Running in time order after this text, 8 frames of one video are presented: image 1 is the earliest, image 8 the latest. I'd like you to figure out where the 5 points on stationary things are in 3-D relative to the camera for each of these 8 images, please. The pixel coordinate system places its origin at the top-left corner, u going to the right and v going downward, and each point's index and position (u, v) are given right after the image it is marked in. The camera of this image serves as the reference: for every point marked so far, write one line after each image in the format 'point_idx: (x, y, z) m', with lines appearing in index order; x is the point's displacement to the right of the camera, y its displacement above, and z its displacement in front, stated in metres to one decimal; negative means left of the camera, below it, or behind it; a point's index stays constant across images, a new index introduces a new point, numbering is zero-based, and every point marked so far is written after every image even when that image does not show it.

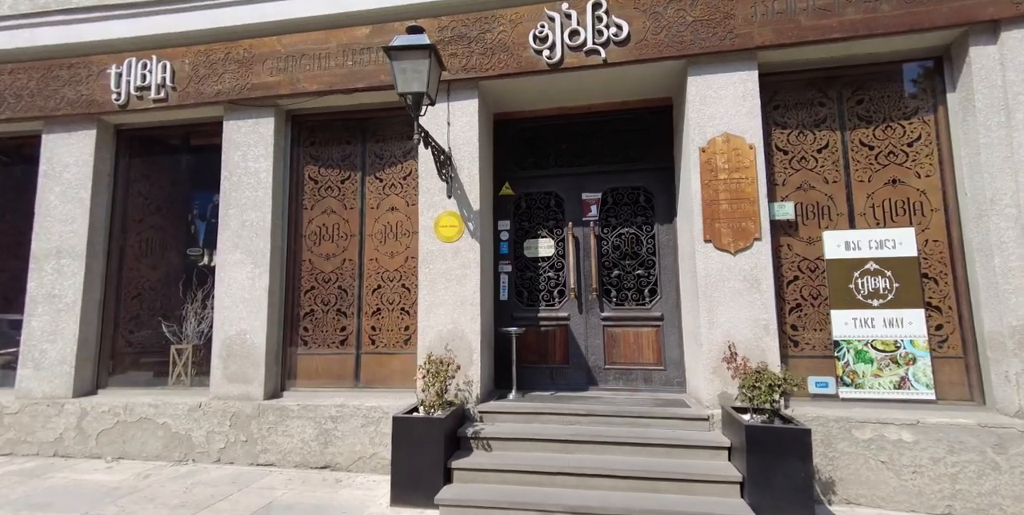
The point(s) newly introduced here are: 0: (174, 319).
0: (-3.8, -0.7, +5.5) m
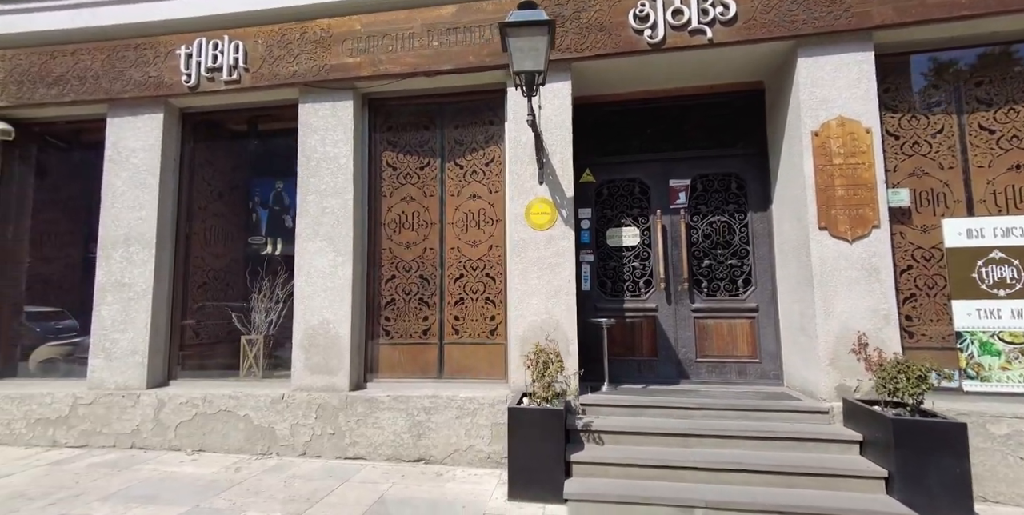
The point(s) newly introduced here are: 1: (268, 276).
0: (-3.0, -0.6, +5.4) m
1: (-2.7, -0.2, +5.3) m
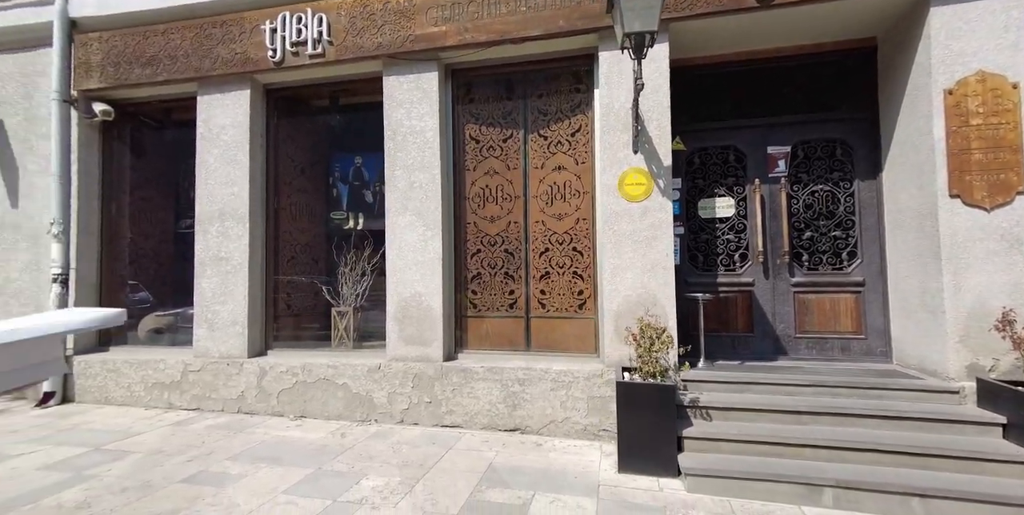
0: (-2.1, -0.3, +5.5) m
1: (-1.8, +0.1, +5.4) m
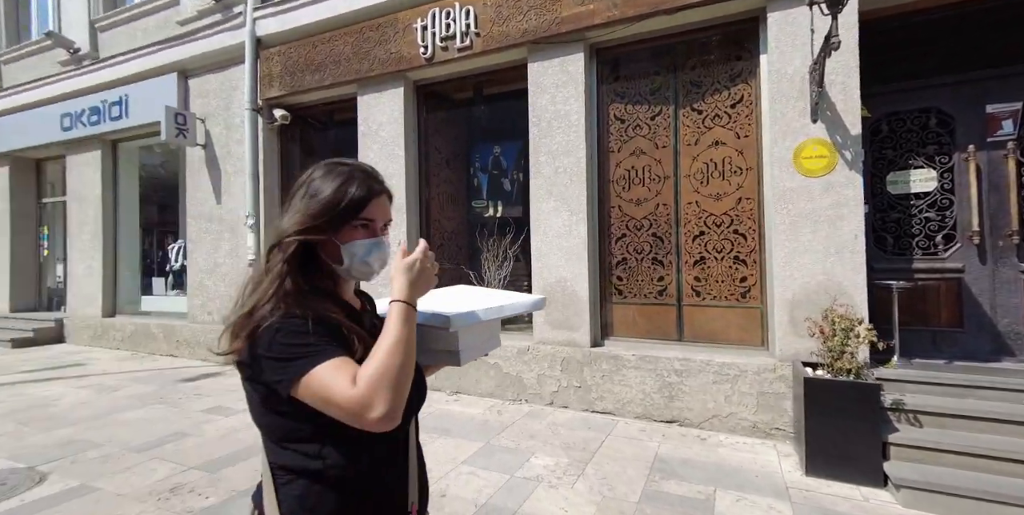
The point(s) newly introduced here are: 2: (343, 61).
0: (-0.5, -0.1, +5.7) m
1: (-0.2, +0.2, +5.6) m
2: (-2.0, +2.3, +5.8) m
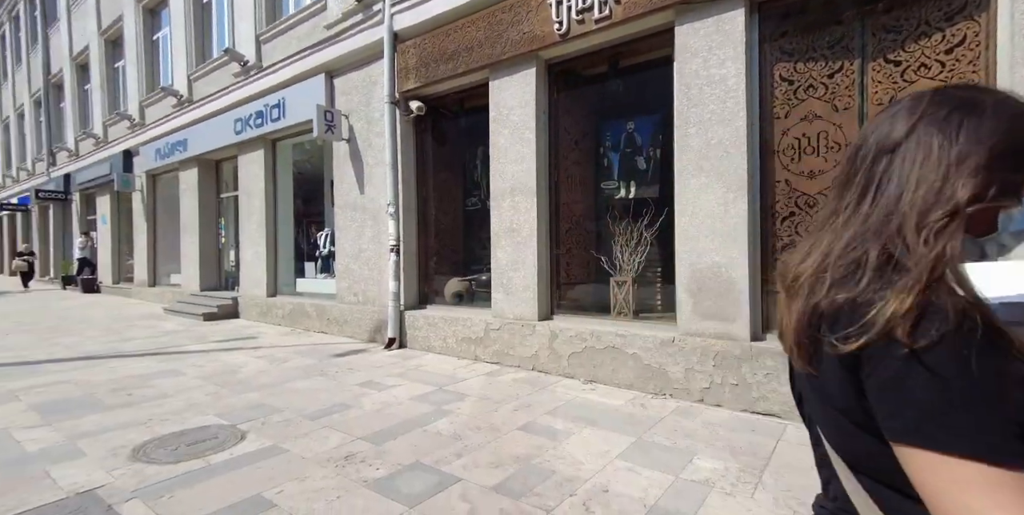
0: (+1.1, +0.1, +5.5) m
1: (+1.3, +0.4, +5.3) m
2: (-0.4, +2.5, +5.8) m
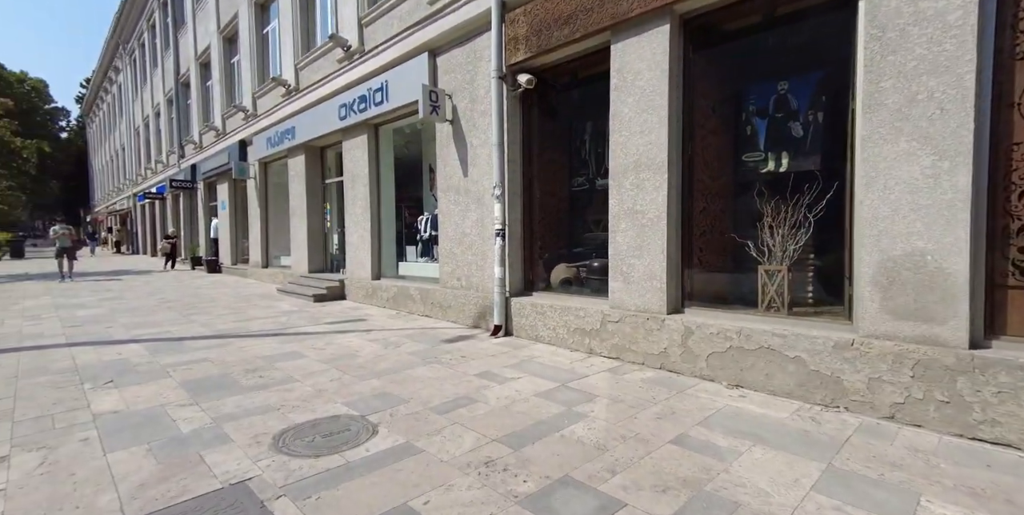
0: (+2.4, +0.2, +4.8) m
1: (+2.6, +0.6, +4.5) m
2: (+0.9, +2.7, +5.3) m
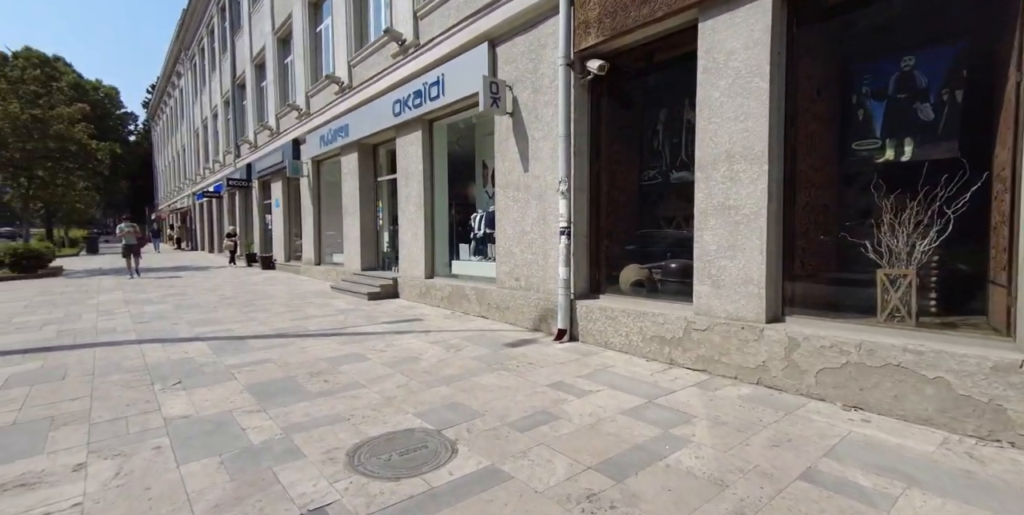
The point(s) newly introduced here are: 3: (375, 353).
0: (+3.1, +0.2, +4.2) m
1: (+3.2, +0.5, +3.9) m
2: (+1.7, +2.7, +4.8) m
3: (-1.7, -1.2, +6.0) m
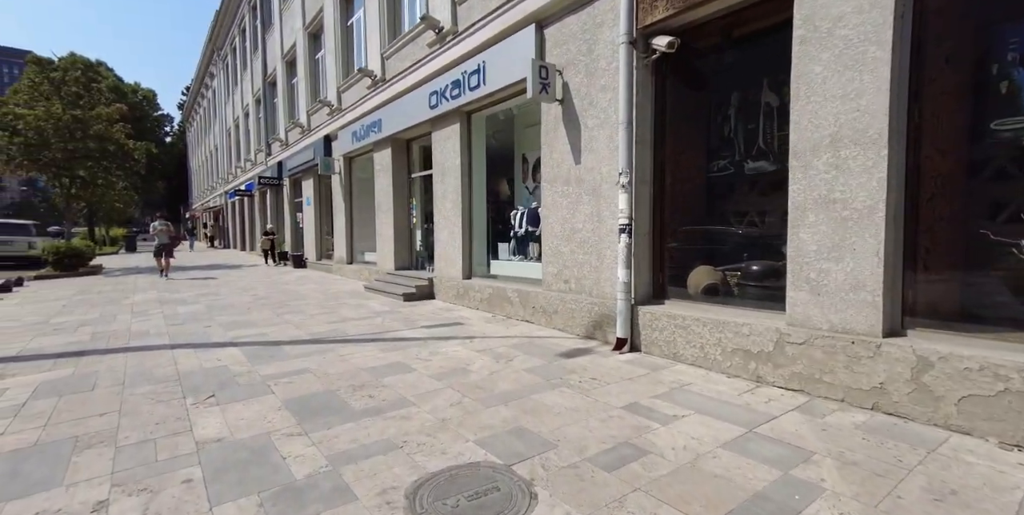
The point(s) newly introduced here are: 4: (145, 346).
0: (+3.6, +0.2, +3.5) m
1: (+3.8, +0.5, +3.2) m
2: (+2.2, +2.7, +4.1) m
3: (-1.1, -1.2, +5.5) m
4: (-5.1, -1.2, +6.8) m
